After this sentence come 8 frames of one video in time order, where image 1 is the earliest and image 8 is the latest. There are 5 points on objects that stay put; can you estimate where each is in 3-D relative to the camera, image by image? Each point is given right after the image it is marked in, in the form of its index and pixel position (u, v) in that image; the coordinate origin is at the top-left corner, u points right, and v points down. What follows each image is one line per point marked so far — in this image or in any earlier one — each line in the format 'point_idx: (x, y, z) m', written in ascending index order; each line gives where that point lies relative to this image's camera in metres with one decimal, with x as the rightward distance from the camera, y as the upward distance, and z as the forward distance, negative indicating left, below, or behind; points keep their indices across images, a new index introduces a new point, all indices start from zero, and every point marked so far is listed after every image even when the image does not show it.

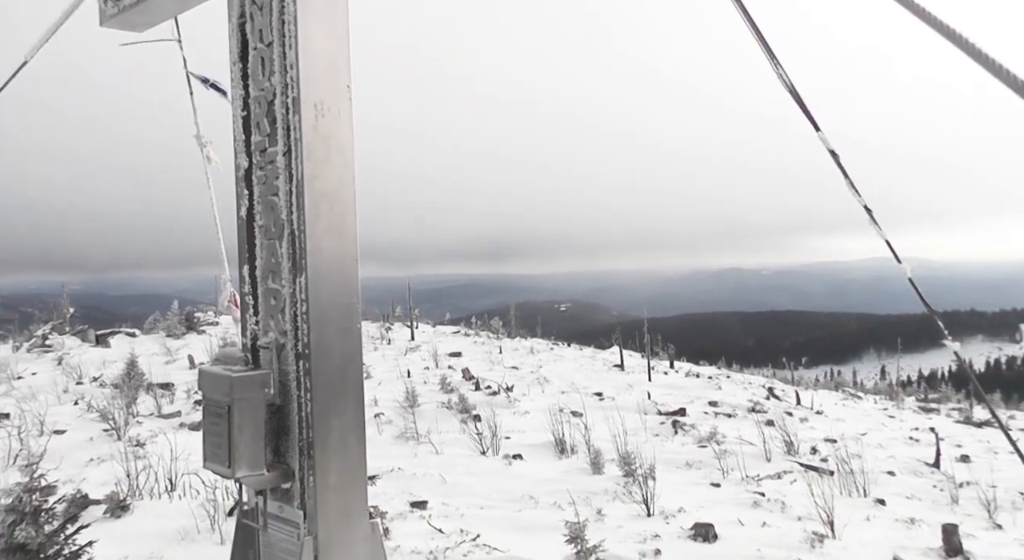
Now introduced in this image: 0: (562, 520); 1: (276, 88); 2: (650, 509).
0: (+0.3, -1.5, +5.0) m
1: (-0.7, +0.6, +2.6) m
2: (+0.8, -1.5, +5.1) m
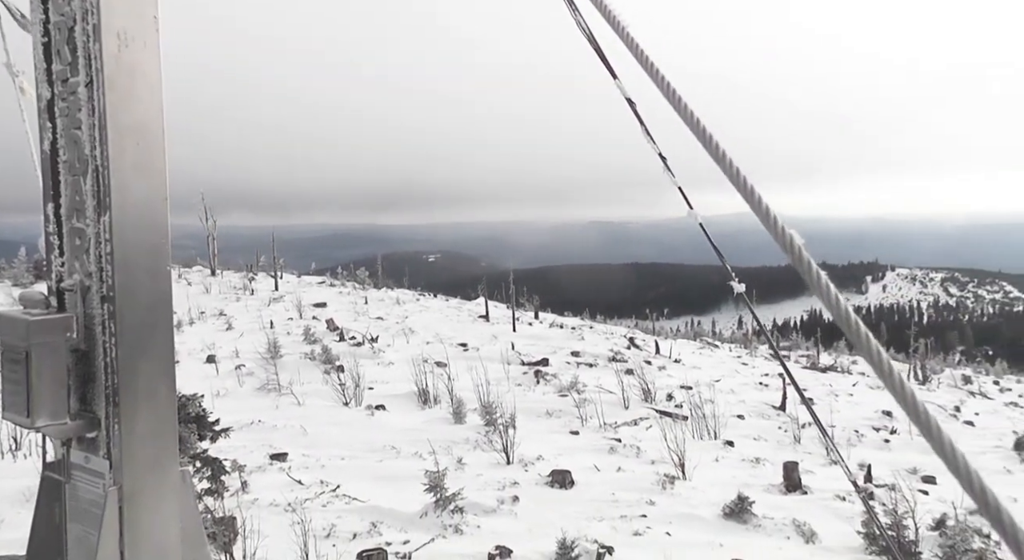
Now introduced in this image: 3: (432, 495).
0: (-0.6, -1.2, +5.0) m
1: (-1.3, +0.8, +2.4) m
2: (-0.1, -1.2, +5.1) m
3: (-0.5, -1.3, +4.7) m
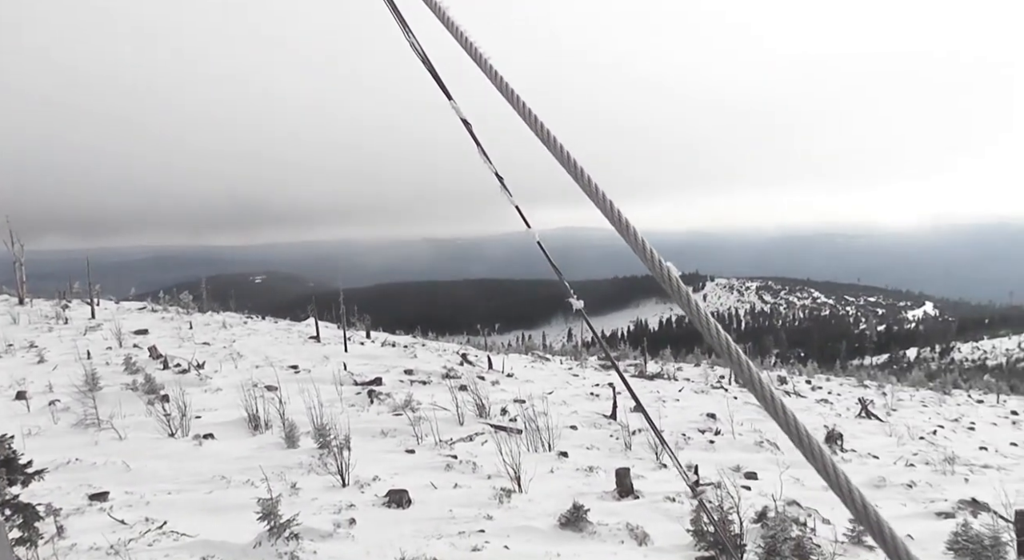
0: (-1.6, -1.3, +4.9) m
1: (-2.0, +0.5, +2.1) m
2: (-1.0, -1.3, +5.0) m
3: (-1.4, -1.4, +4.6) m
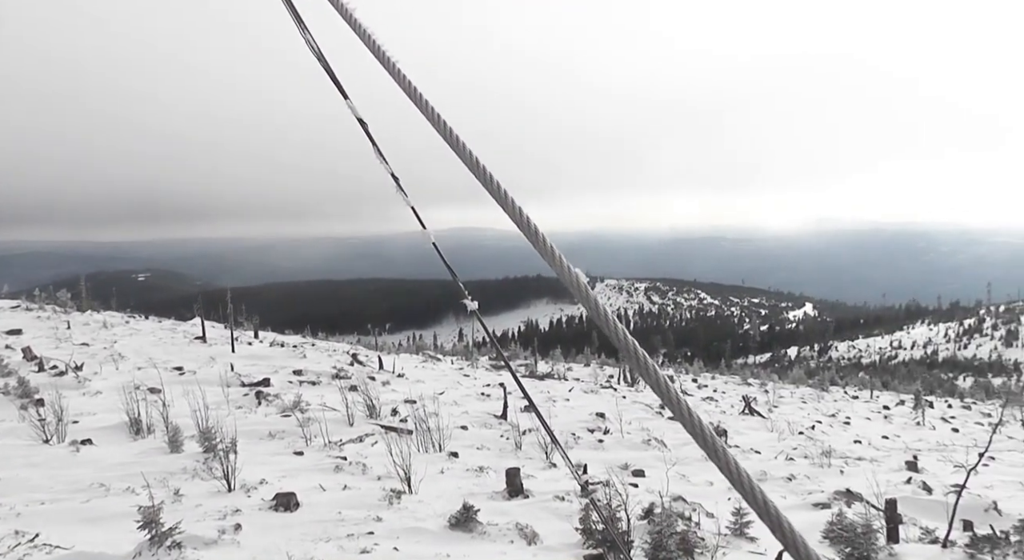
0: (-2.2, -1.3, +4.8) m
1: (-2.5, +0.5, +1.9) m
2: (-1.7, -1.3, +4.9) m
3: (-2.0, -1.4, +4.5) m
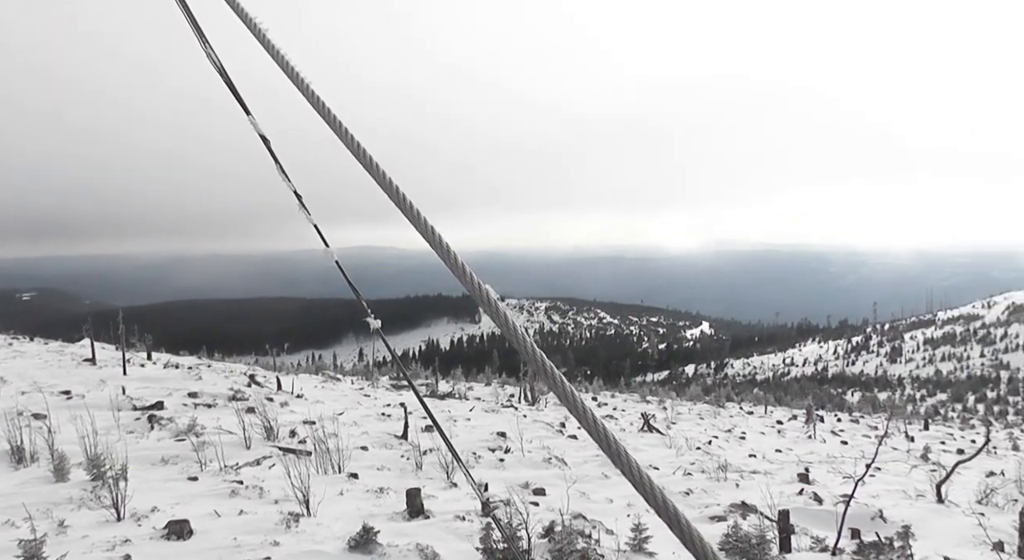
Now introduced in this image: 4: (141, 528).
0: (-2.8, -1.4, +4.6) m
1: (-2.8, +0.3, +1.7) m
2: (-2.3, -1.4, +4.8) m
3: (-2.6, -1.5, +4.3) m
4: (-2.2, -1.5, +4.9) m
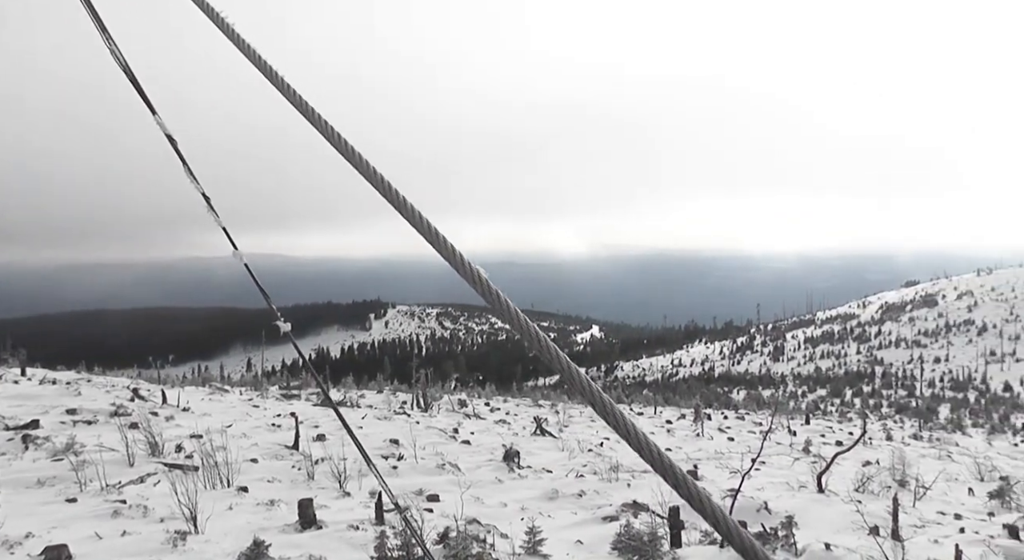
0: (-3.4, -1.5, +4.3) m
1: (-3.2, +0.2, +1.4) m
2: (-2.9, -1.4, +4.6) m
3: (-3.2, -1.6, +4.1) m
4: (-2.8, -1.6, +4.7) m
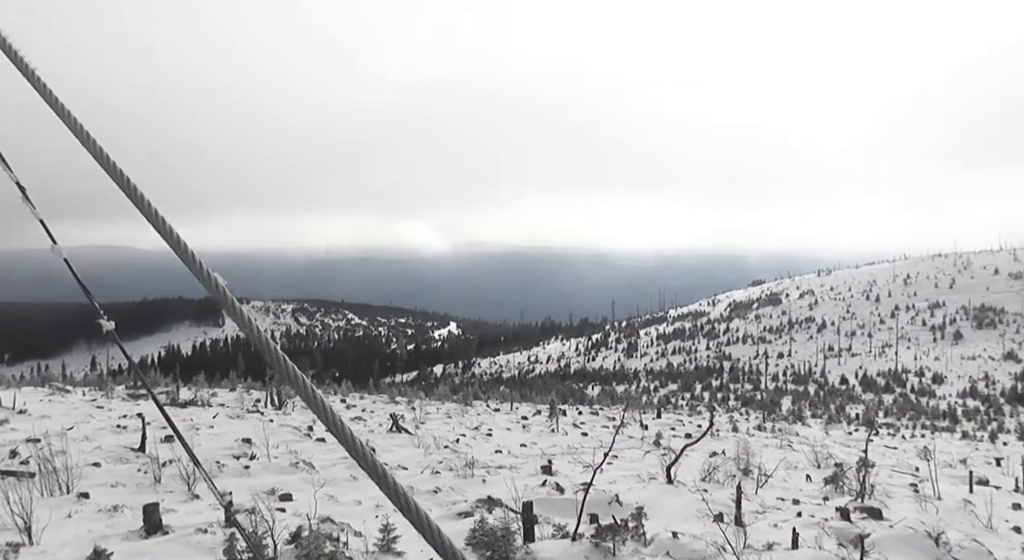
0: (-4.2, -1.5, +4.0) m
1: (-3.6, +0.1, +1.0) m
2: (-3.7, -1.4, +4.3) m
3: (-3.9, -1.6, +3.8) m
4: (-3.7, -1.5, +4.4) m
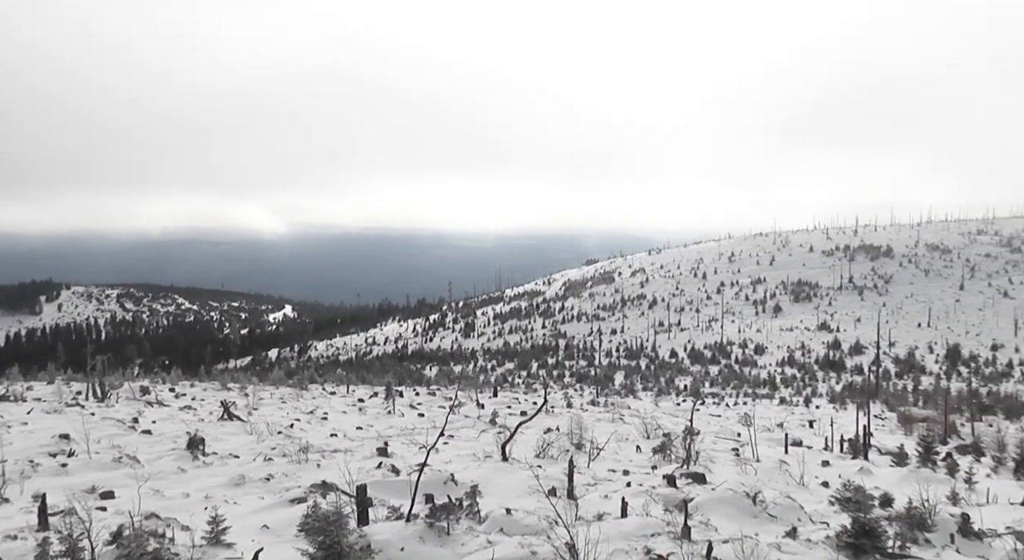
0: (-5.0, -1.6, +3.5) m
1: (-4.1, -0.1, +0.5) m
2: (-4.6, -1.4, +3.8) m
3: (-4.8, -1.7, +3.3) m
4: (-4.6, -1.6, +4.0) m
